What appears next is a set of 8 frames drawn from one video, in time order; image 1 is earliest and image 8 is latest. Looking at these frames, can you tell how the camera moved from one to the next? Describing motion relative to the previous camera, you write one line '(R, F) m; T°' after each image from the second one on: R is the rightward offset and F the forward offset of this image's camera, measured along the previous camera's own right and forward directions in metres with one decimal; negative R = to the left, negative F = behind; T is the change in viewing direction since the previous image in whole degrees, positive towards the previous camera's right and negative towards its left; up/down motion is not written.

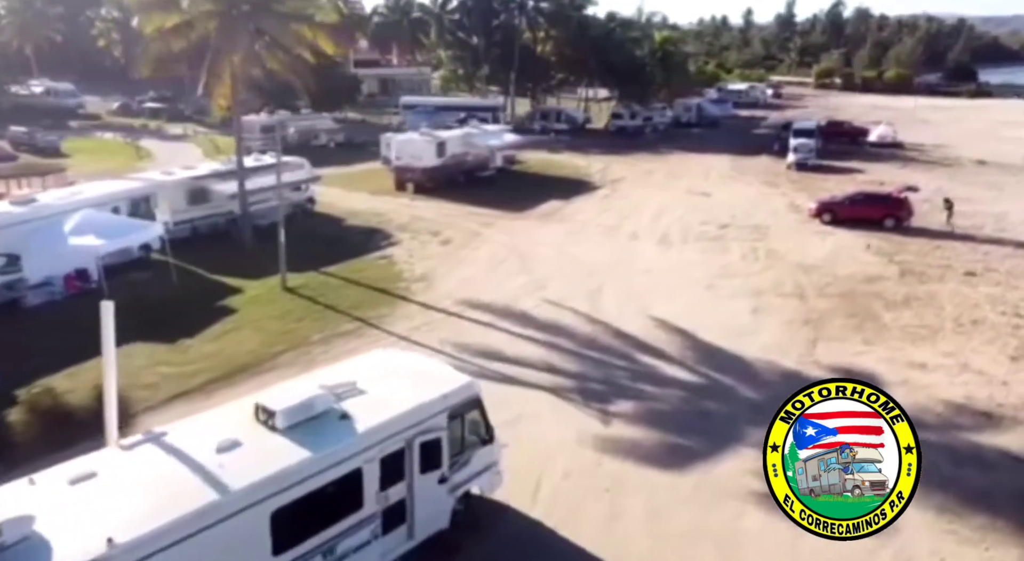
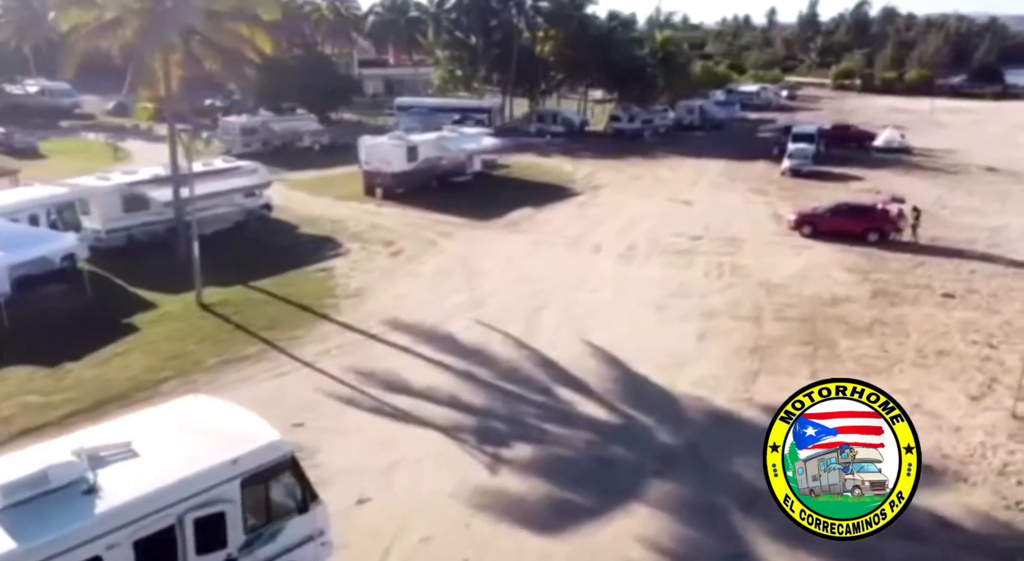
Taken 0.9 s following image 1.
(+2.3, +1.5) m; -1°
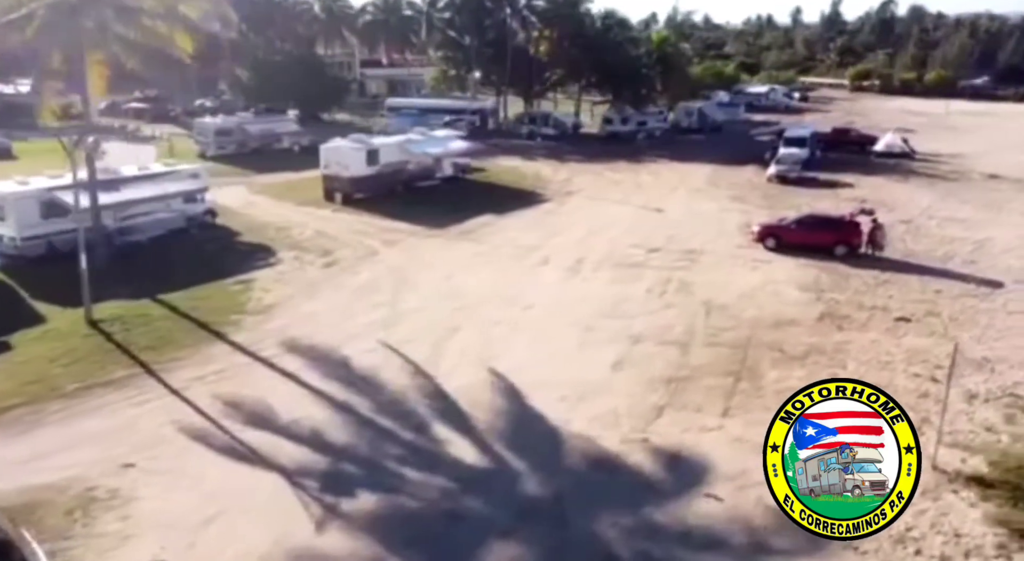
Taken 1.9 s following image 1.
(+2.7, +1.4) m; -1°
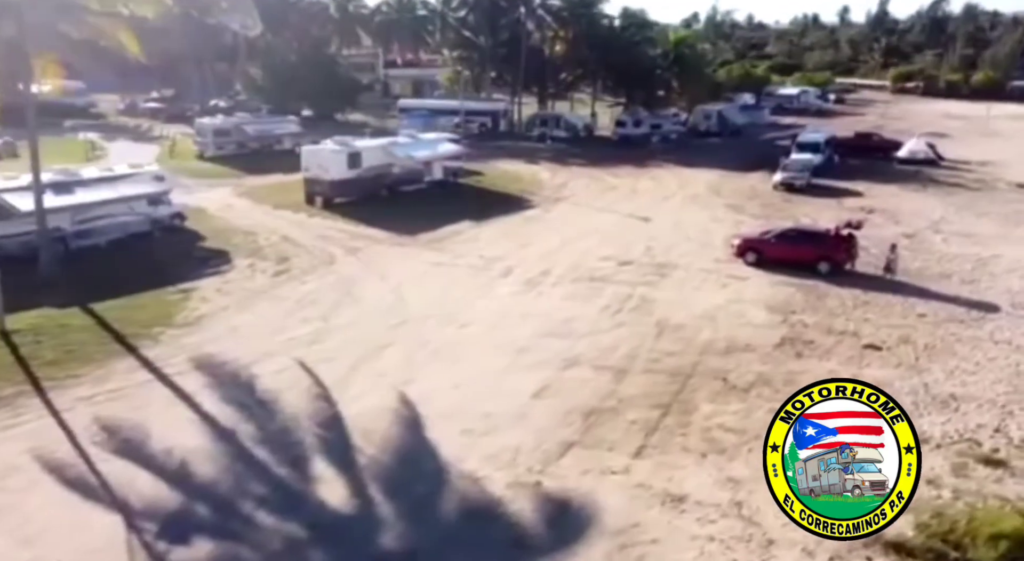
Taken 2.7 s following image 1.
(+2.5, +1.2) m; -3°
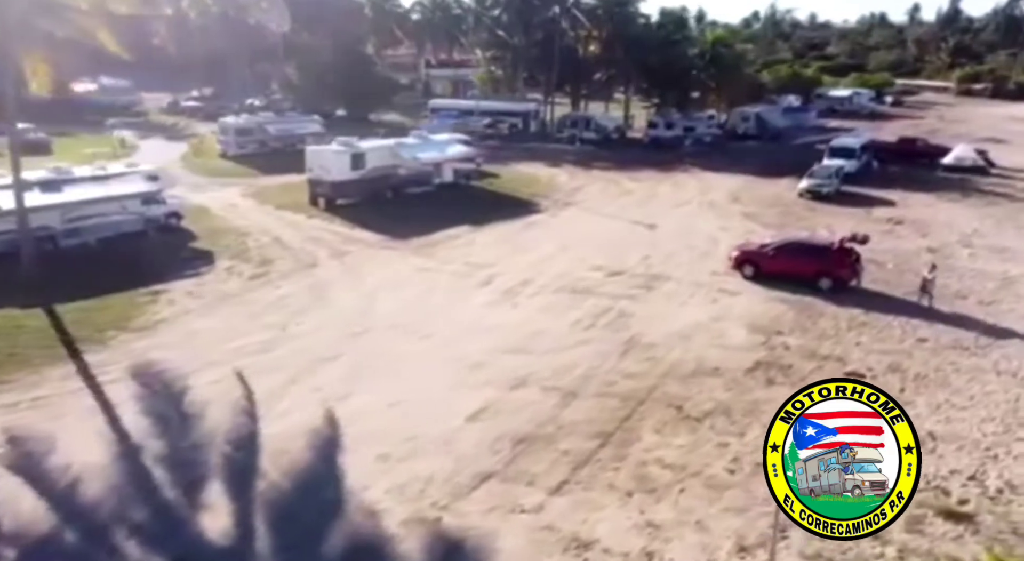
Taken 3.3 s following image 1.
(+2.2, +1.0) m; -4°
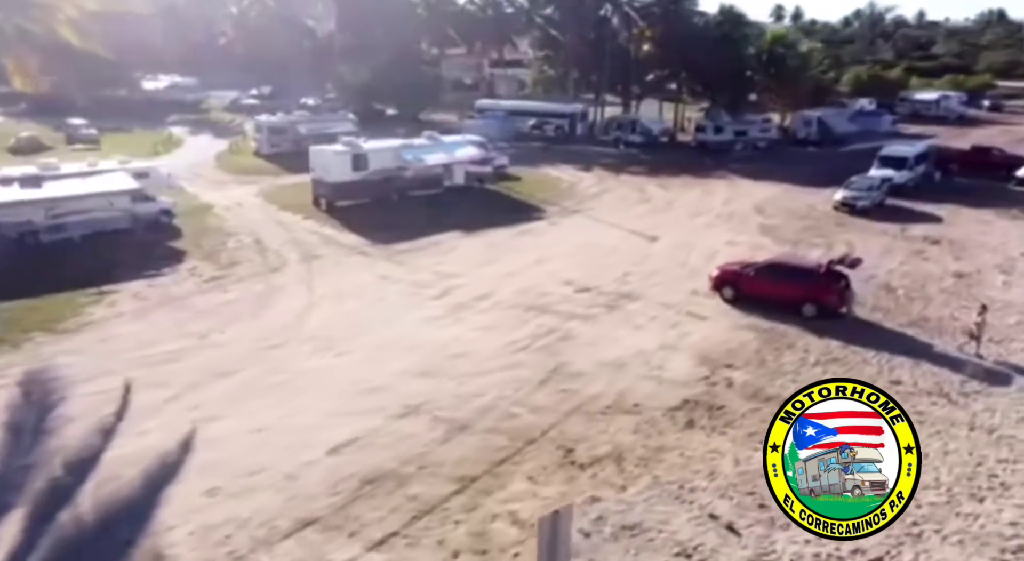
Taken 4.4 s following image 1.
(+3.7, +1.6) m; -6°
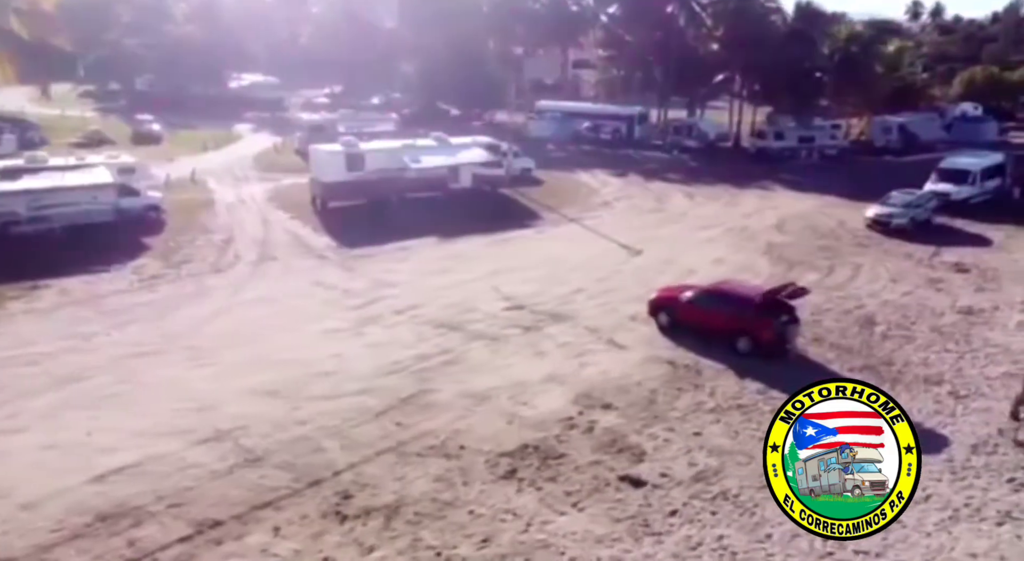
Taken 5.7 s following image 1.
(+5.1, +1.9) m; -8°
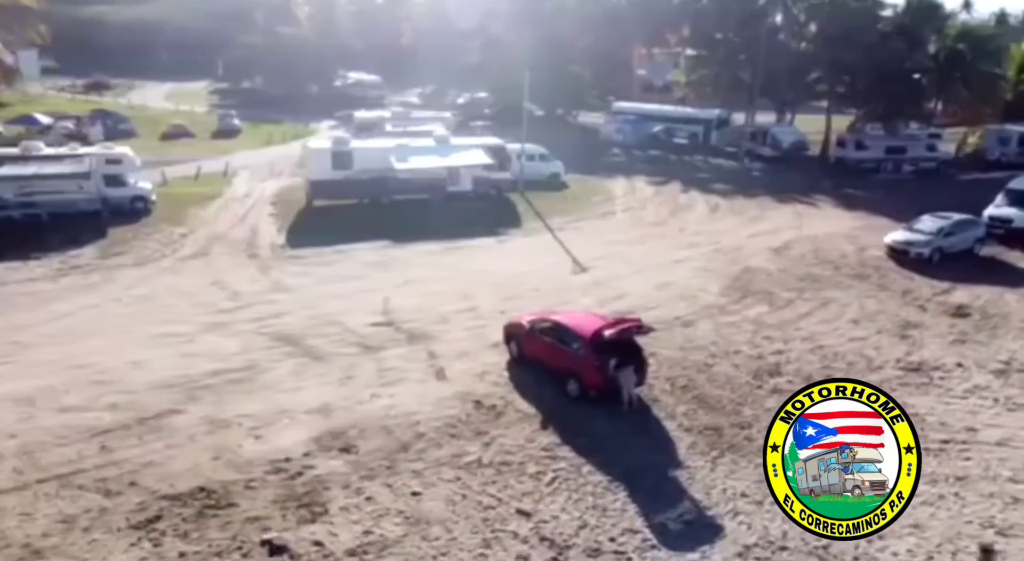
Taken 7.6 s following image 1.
(+7.1, +2.6) m; -11°
